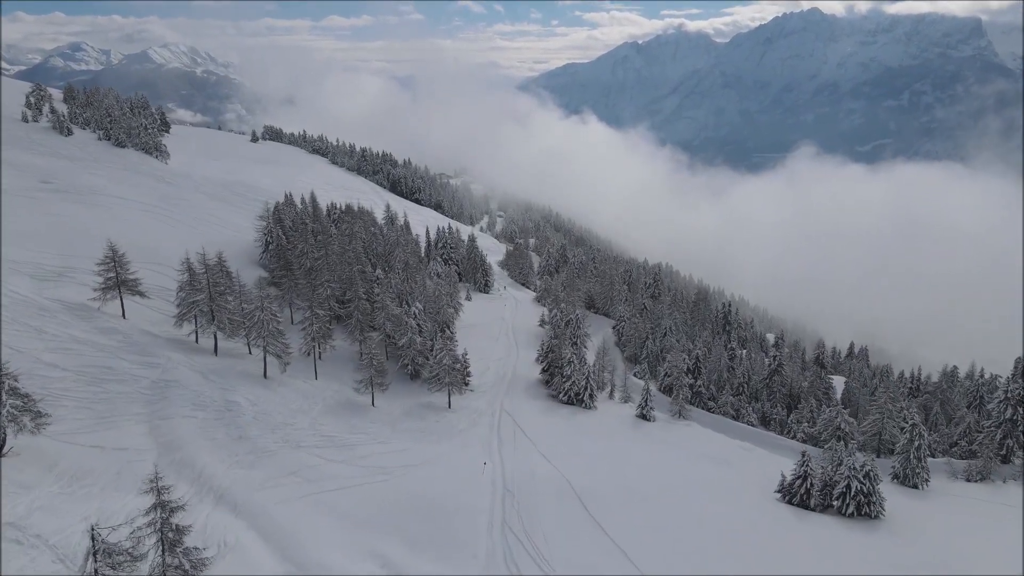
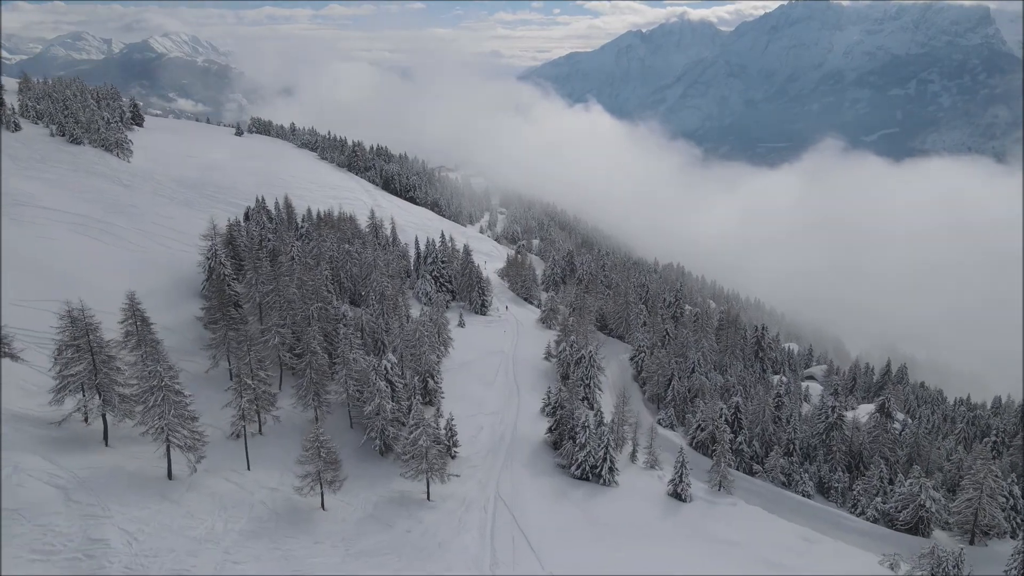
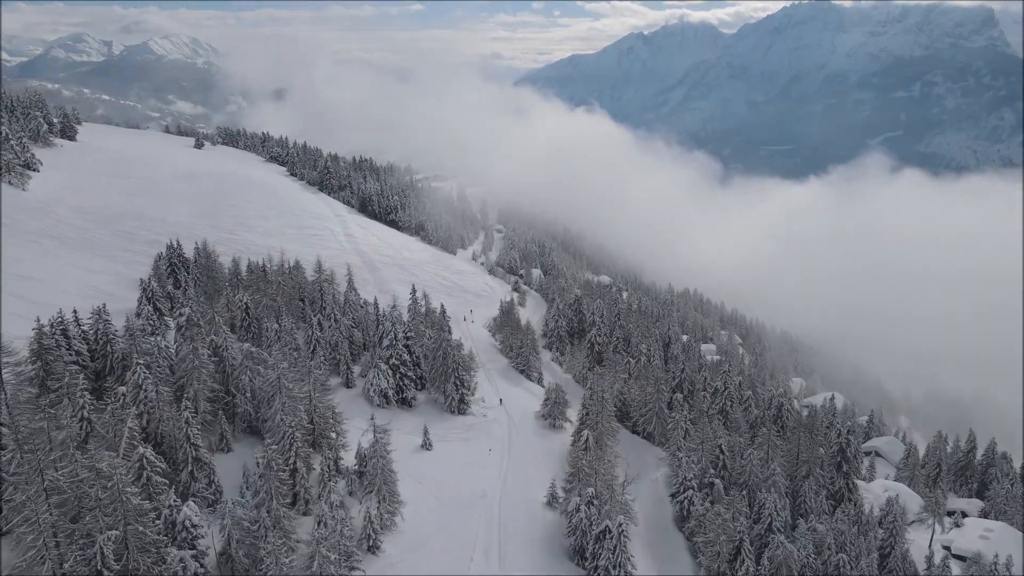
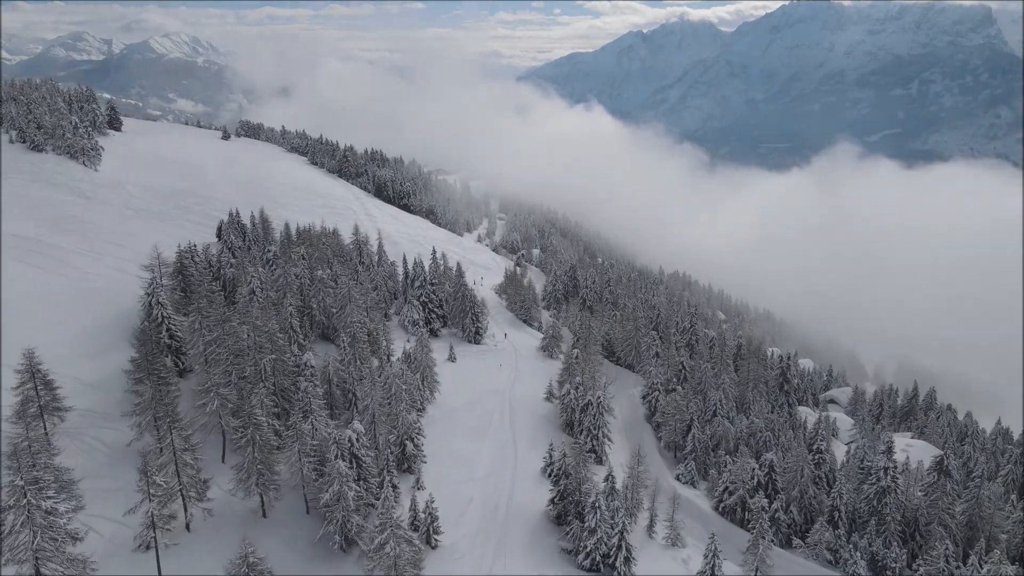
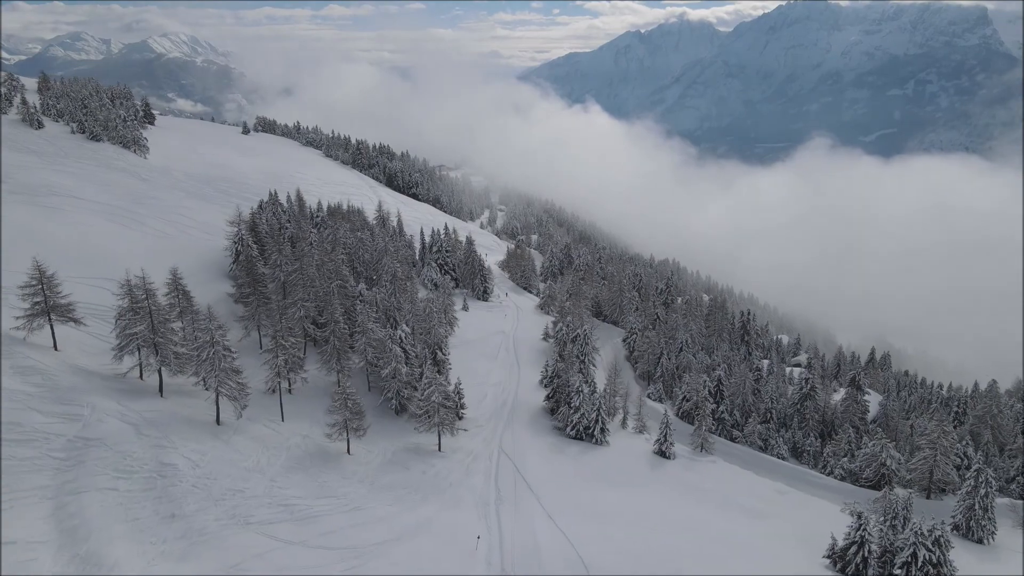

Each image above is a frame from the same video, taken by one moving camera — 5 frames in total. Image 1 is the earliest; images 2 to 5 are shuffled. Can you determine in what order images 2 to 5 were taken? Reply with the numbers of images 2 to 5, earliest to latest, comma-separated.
5, 2, 4, 3
